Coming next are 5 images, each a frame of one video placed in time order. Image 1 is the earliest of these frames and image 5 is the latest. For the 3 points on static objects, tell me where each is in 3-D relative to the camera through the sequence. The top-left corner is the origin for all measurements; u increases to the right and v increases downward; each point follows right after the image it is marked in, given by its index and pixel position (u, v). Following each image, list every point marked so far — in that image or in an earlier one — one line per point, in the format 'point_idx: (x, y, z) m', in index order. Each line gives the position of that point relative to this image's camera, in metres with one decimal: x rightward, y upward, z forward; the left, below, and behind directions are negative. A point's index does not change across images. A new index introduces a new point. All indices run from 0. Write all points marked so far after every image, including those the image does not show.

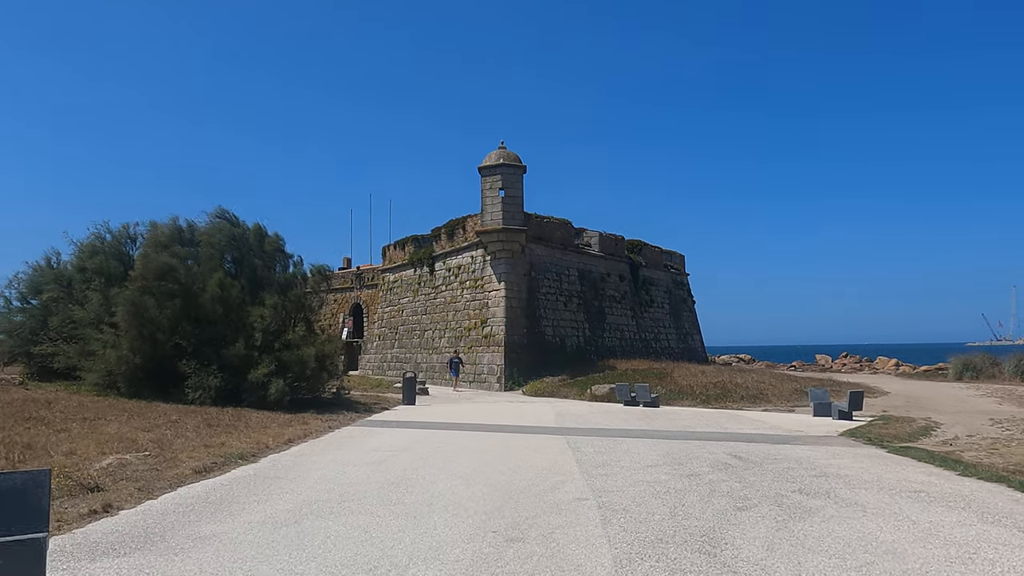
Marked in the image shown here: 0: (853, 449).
0: (+4.9, -2.3, +10.9) m
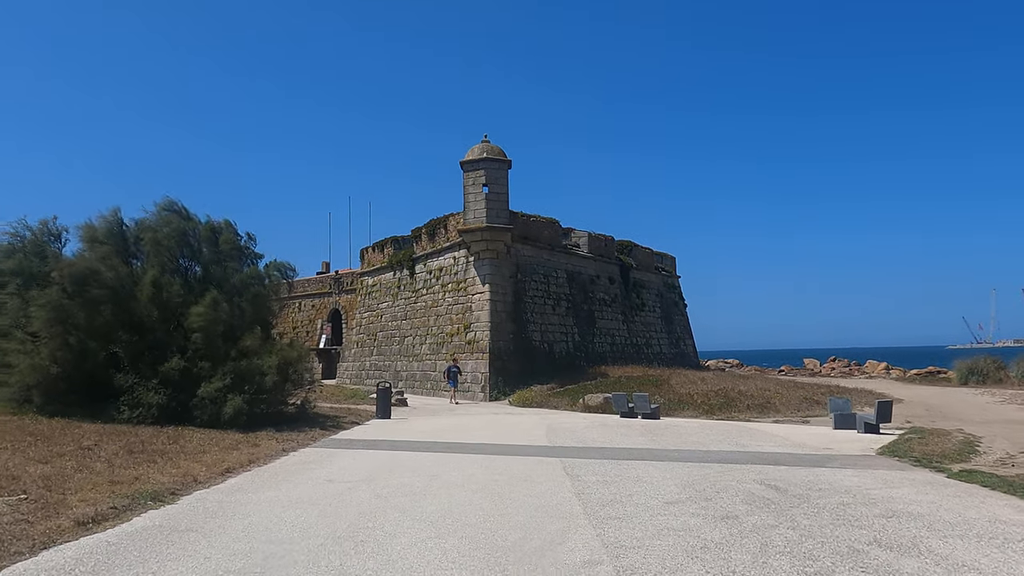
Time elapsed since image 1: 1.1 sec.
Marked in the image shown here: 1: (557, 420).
0: (+4.7, -2.2, +9.2) m
1: (+1.0, -3.0, +17.3) m
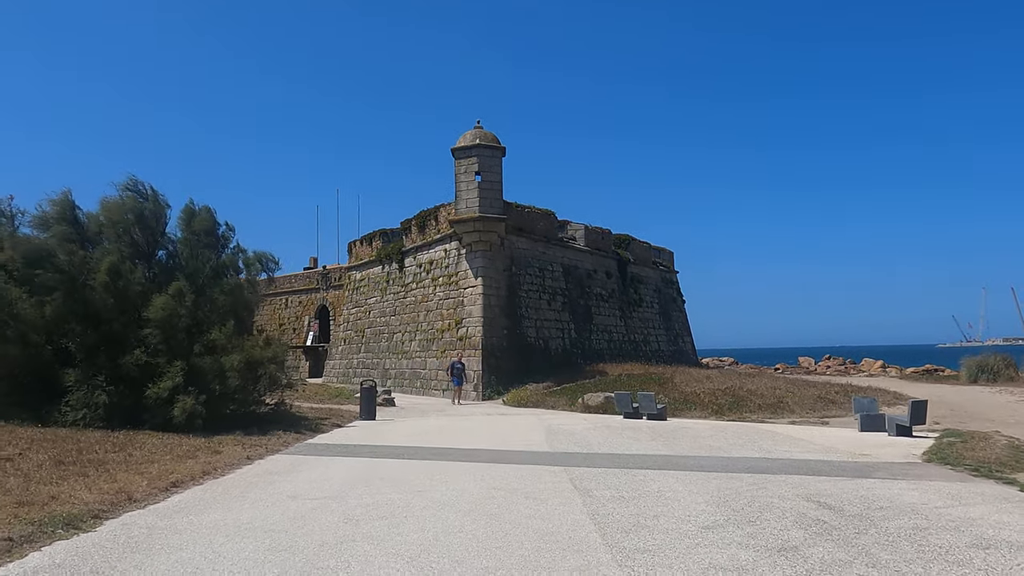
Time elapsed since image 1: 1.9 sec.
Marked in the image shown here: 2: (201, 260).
0: (+4.7, -2.0, +7.8) m
1: (+0.9, -2.8, +15.9) m
2: (-5.8, +0.5, +14.3) m
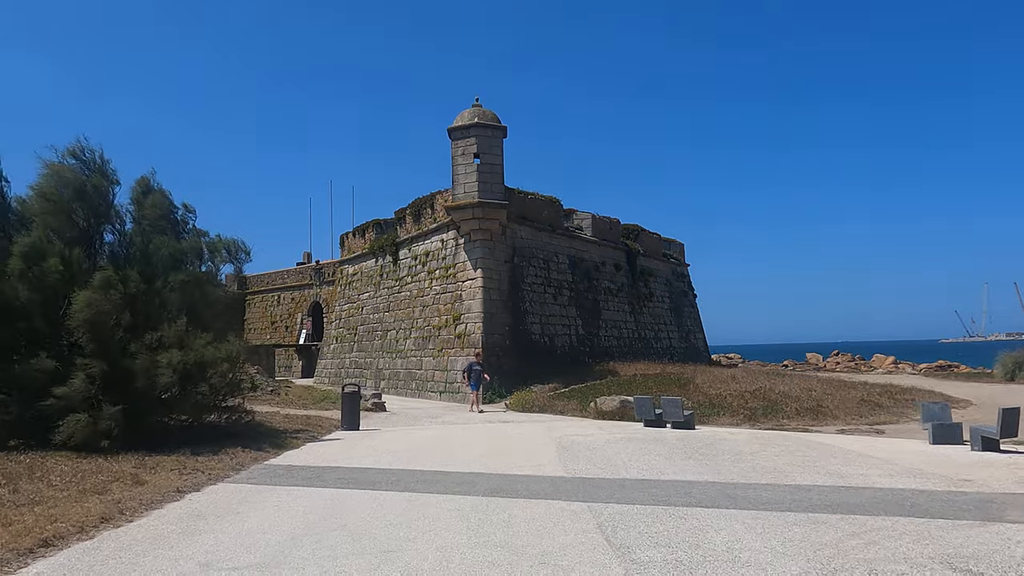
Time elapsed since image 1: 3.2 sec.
0: (+4.7, -1.8, +5.6) m
1: (+1.0, -2.6, +13.7) m
2: (-5.7, +0.7, +12.0) m
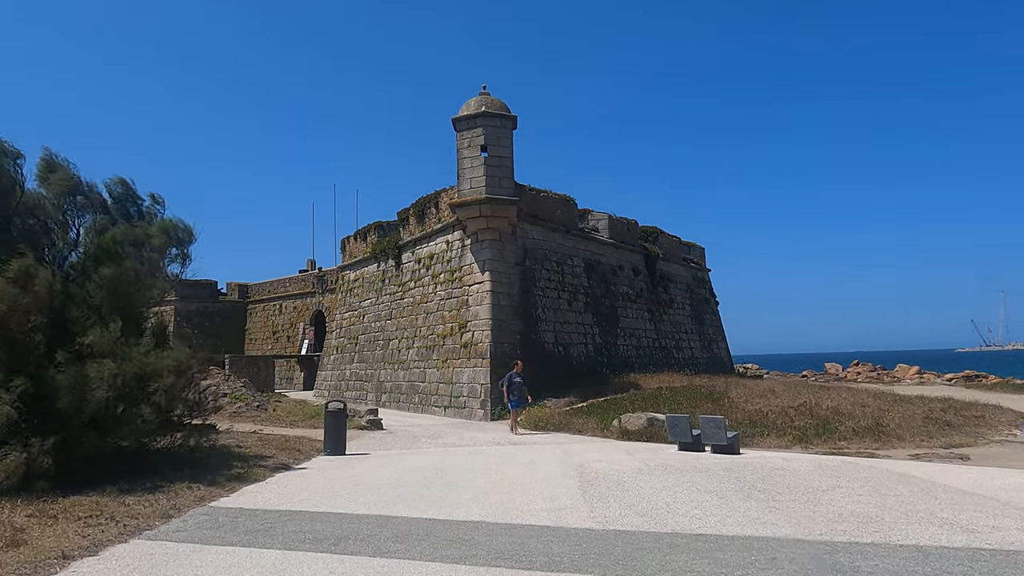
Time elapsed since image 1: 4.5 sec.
0: (+4.8, -1.7, +3.4) m
1: (+1.2, -2.5, +11.5) m
2: (-5.6, +0.7, +10.0) m
